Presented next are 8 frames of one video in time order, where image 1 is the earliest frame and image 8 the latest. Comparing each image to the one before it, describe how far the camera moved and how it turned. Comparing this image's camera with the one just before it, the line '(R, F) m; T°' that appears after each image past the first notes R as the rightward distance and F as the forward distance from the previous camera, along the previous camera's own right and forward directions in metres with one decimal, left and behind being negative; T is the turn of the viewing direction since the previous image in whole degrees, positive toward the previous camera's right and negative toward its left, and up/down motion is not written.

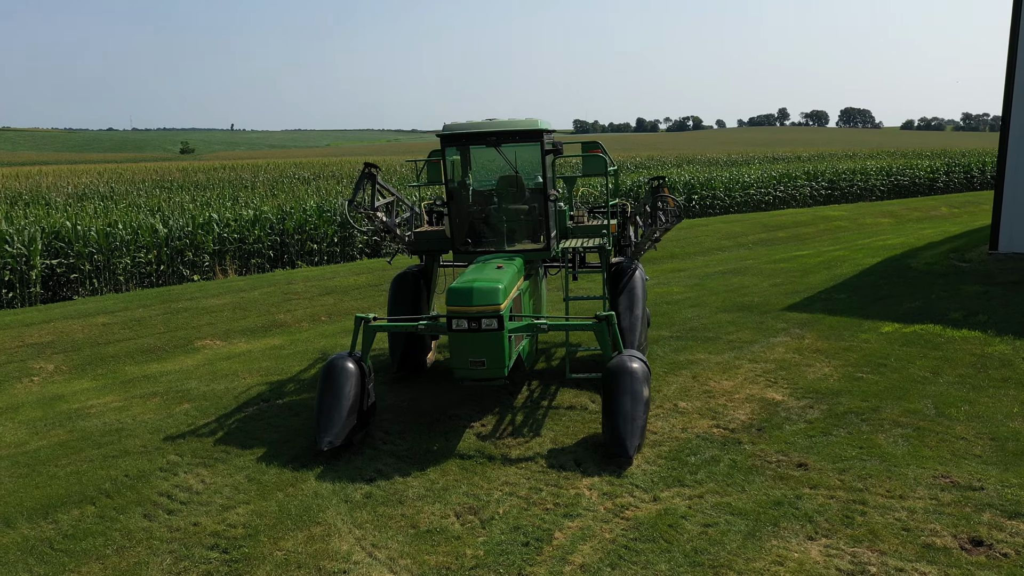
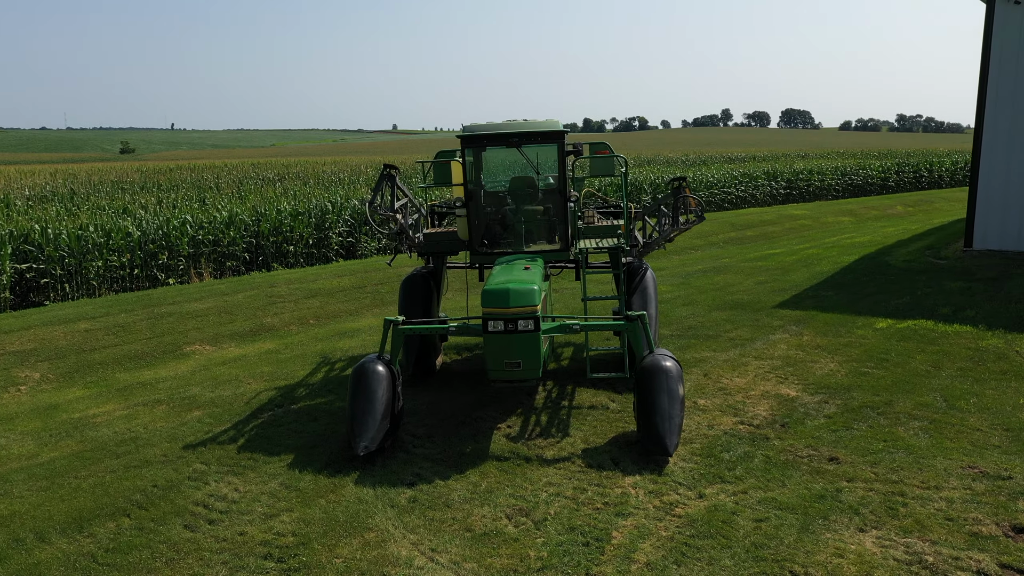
(-0.5, 0.0) m; +3°
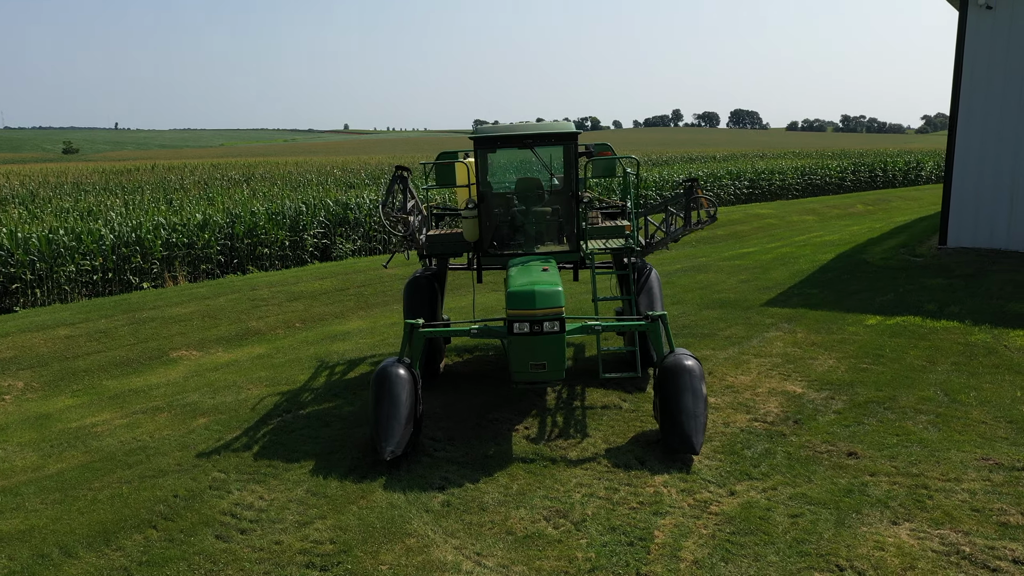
(-0.4, 0.0) m; +3°
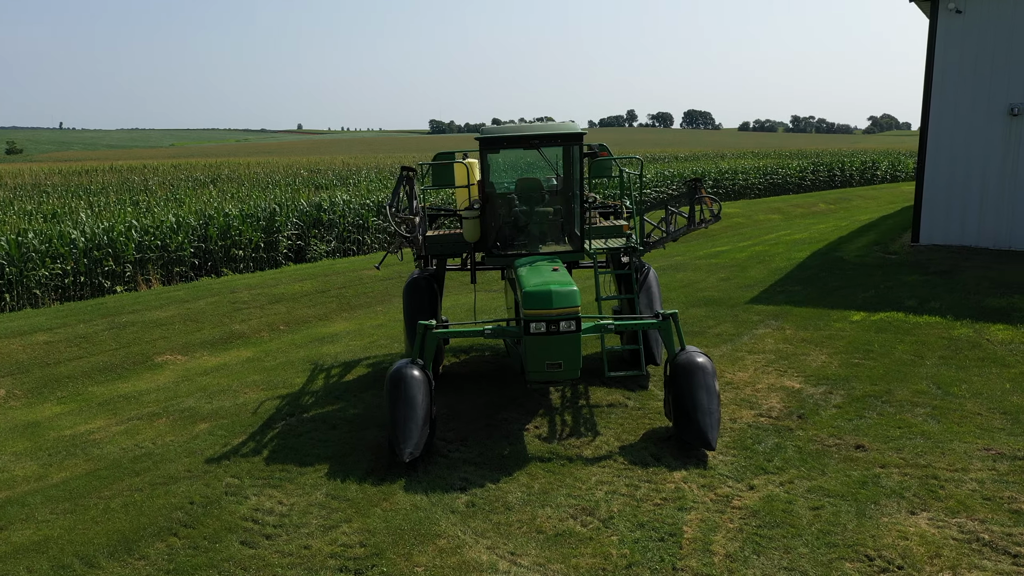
(-0.4, 0.0) m; +3°
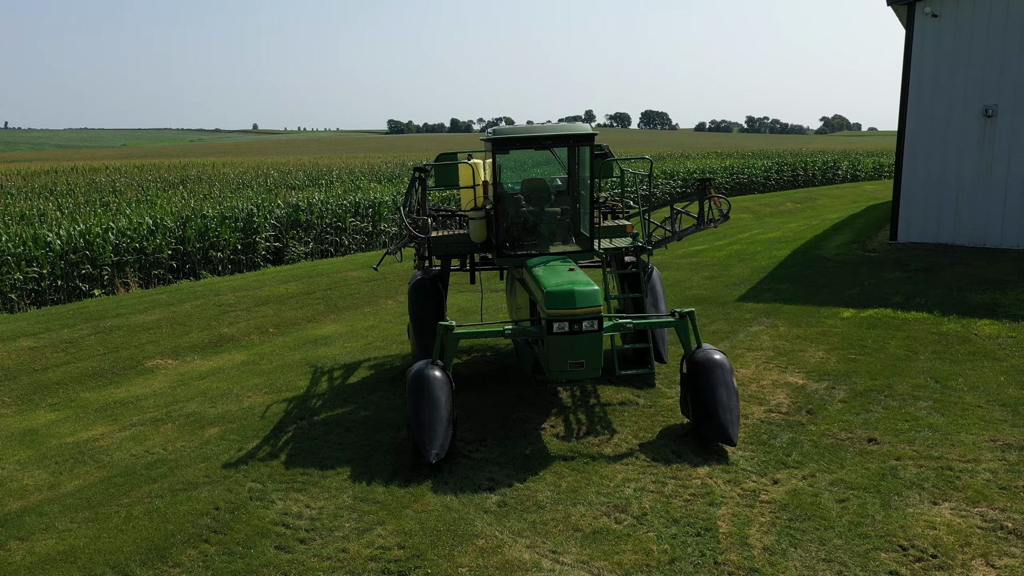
(-0.4, 0.0) m; +2°
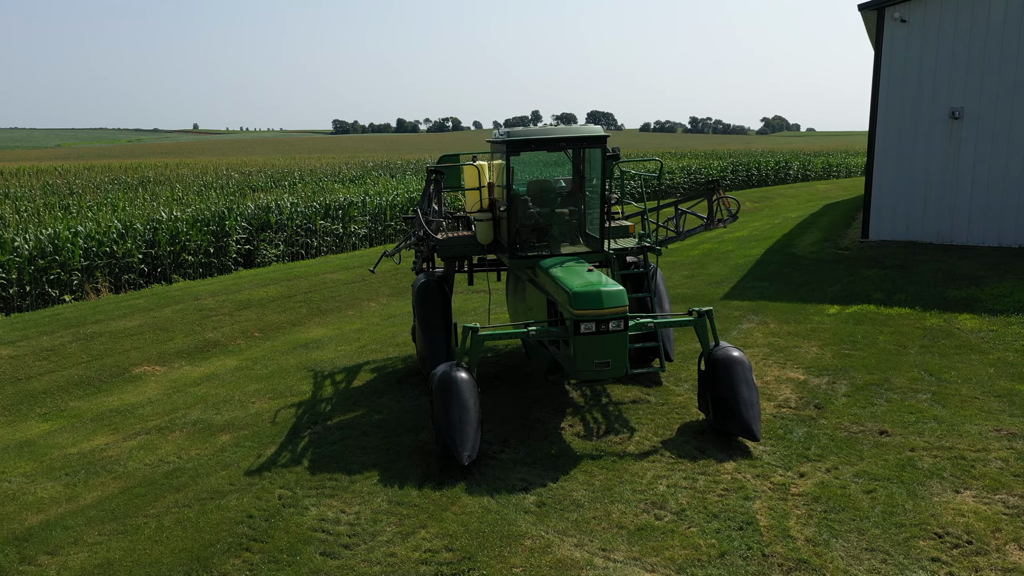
(-0.5, 0.0) m; +3°
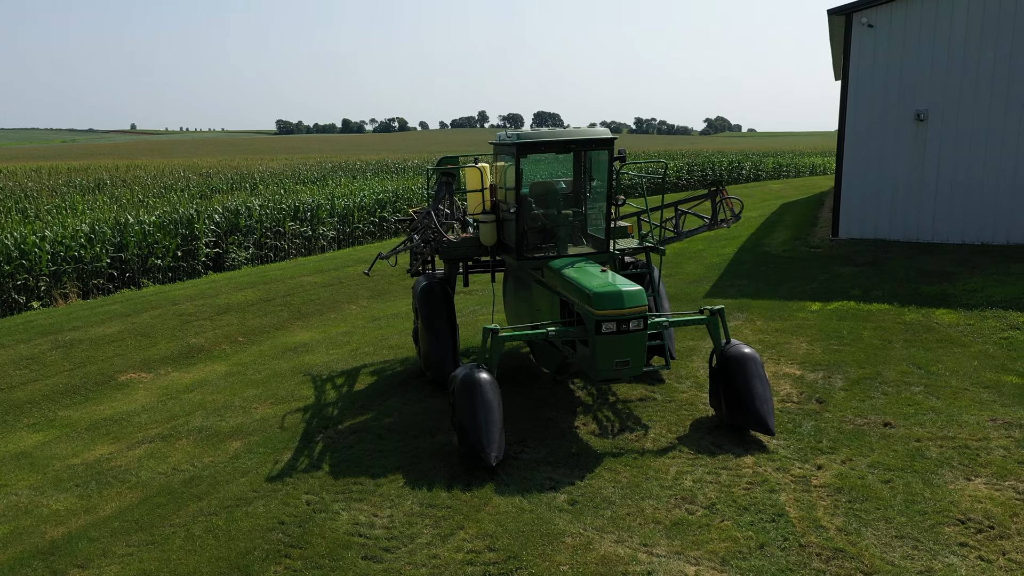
(-0.5, 0.0) m; +3°
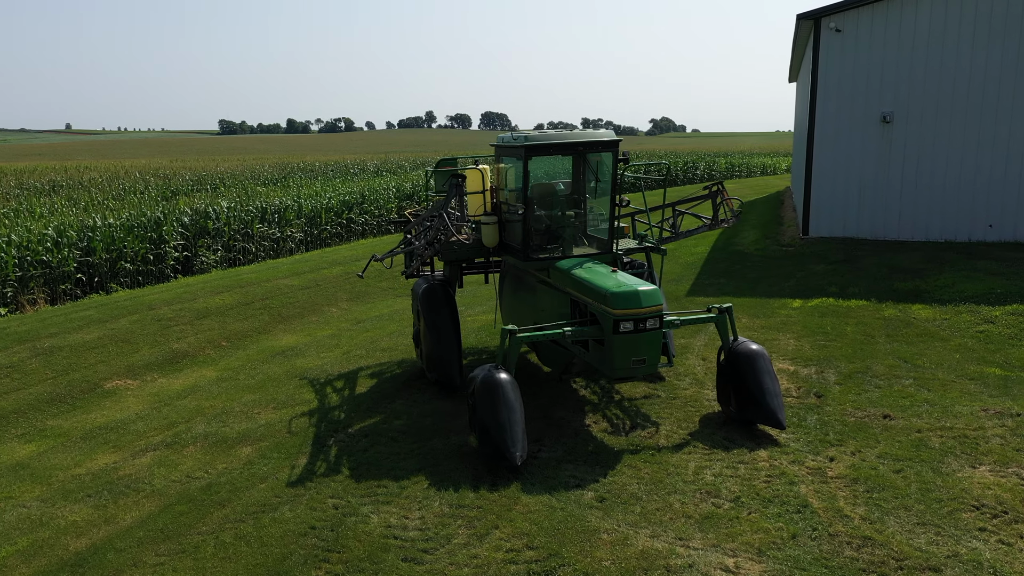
(-0.4, -0.1) m; +3°
